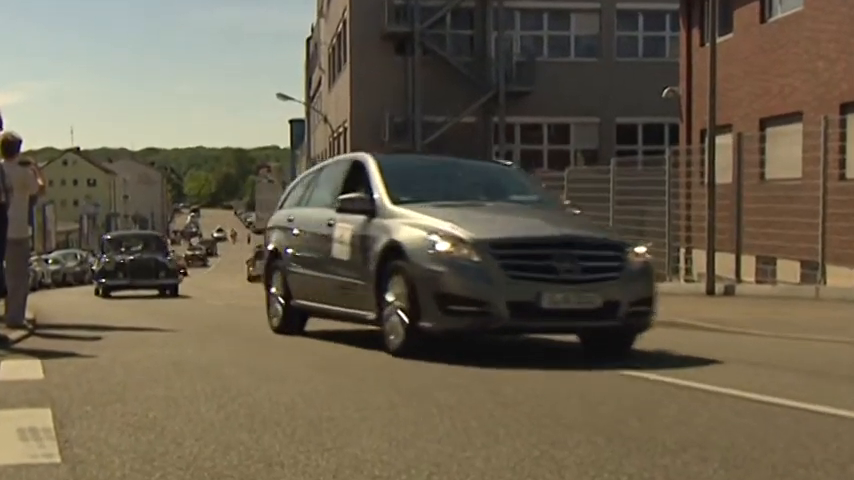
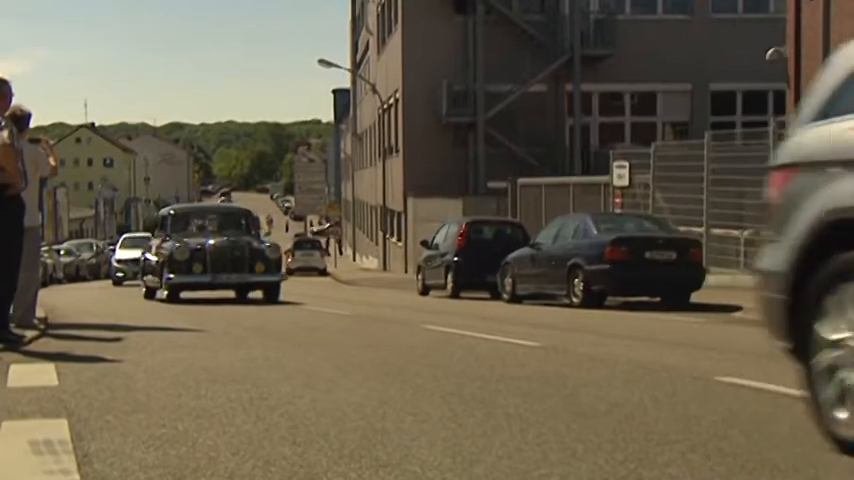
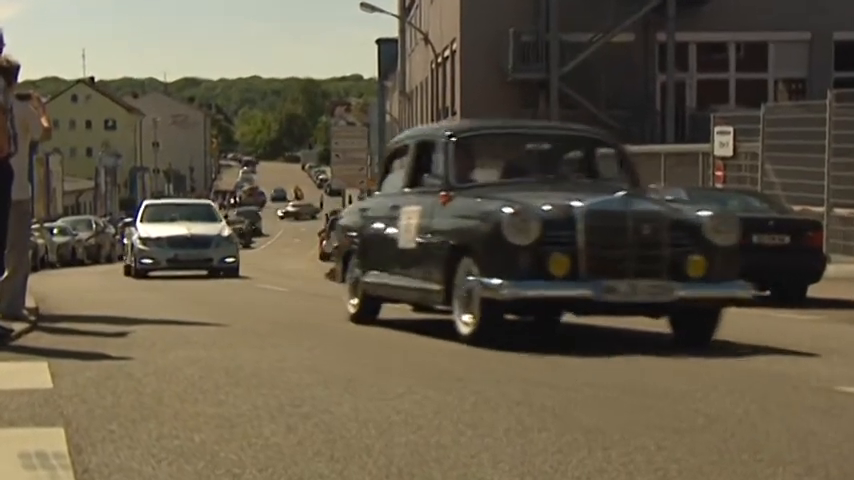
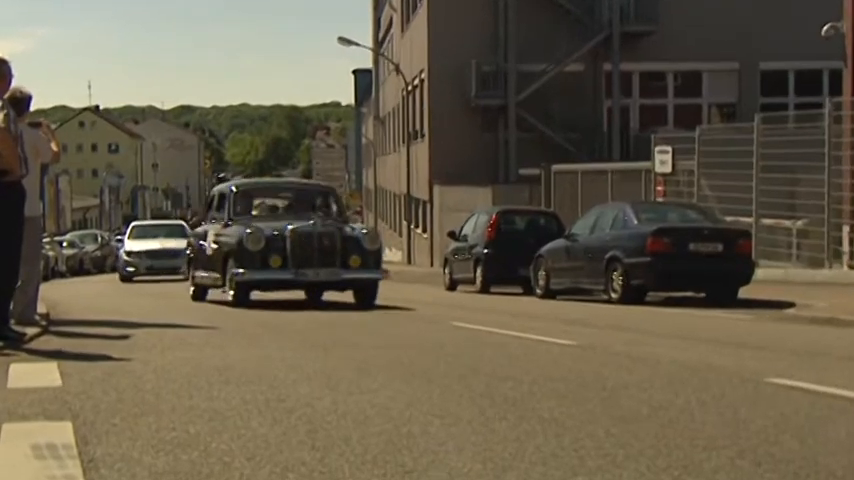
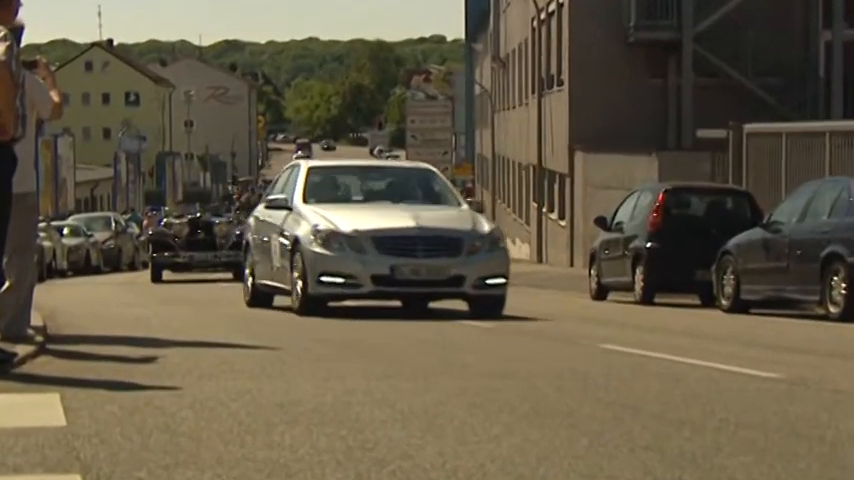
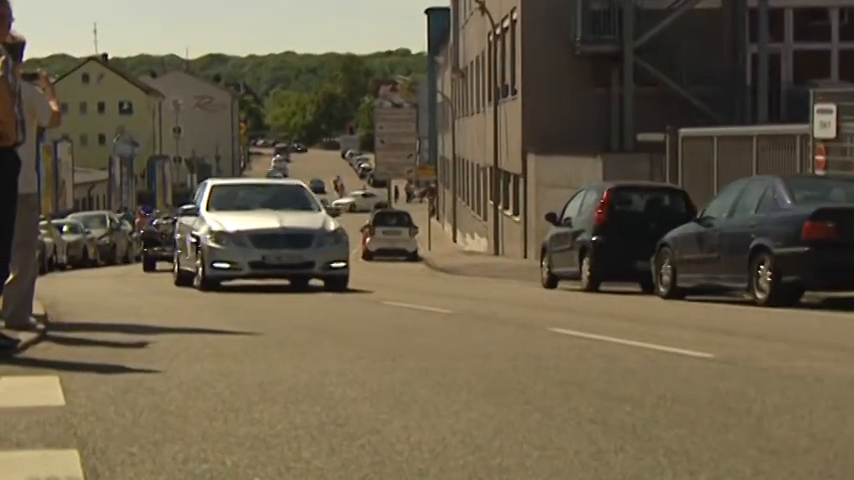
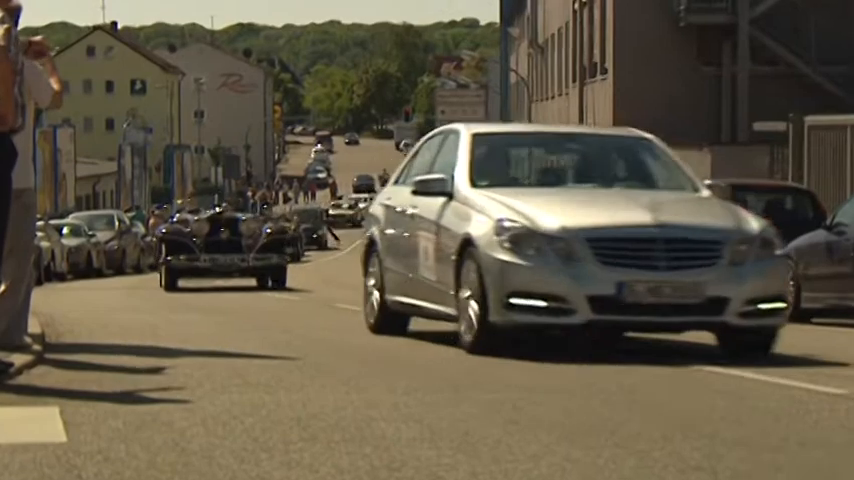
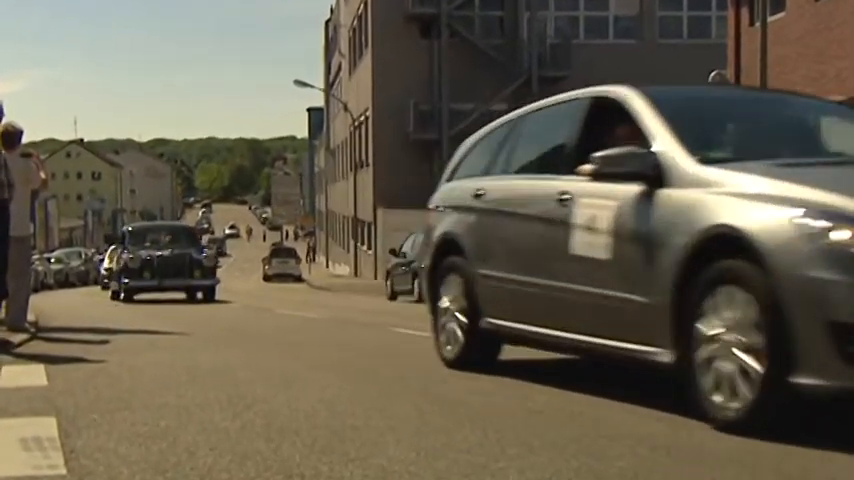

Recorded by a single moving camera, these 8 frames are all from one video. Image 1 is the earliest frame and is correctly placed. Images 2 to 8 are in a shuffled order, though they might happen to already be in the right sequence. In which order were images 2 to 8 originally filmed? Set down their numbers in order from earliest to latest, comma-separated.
8, 2, 4, 3, 6, 5, 7
